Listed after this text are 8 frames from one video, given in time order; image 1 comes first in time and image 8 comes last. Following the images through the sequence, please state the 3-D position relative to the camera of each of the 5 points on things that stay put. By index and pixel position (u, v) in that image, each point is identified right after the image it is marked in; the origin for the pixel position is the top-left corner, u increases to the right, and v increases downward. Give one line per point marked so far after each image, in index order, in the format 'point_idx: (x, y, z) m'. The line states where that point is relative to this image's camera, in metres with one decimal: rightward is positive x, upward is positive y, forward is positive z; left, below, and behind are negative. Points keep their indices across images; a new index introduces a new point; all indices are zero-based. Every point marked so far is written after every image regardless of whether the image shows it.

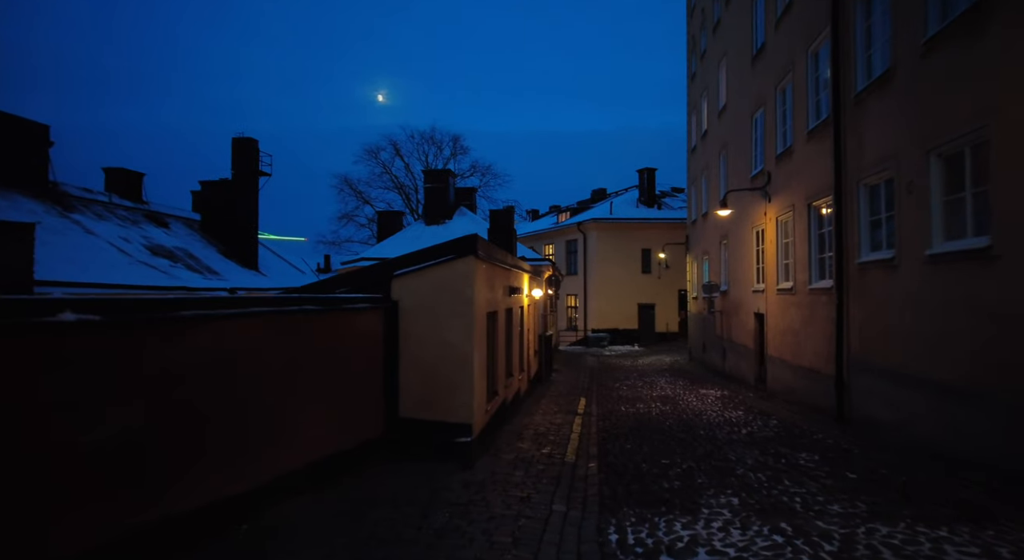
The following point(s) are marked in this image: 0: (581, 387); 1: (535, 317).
0: (+1.9, -2.8, +16.4) m
1: (+0.6, -1.0, +17.0) m
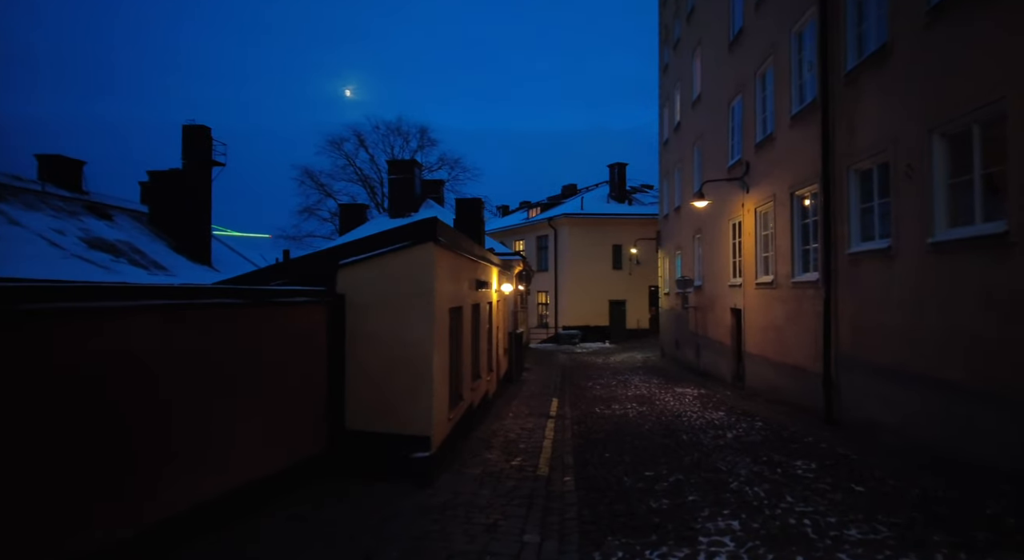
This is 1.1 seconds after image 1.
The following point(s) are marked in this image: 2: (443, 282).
0: (+1.1, -2.7, +15.7) m
1: (-0.2, -0.9, +16.2) m
2: (-0.7, 0.0, +6.6) m
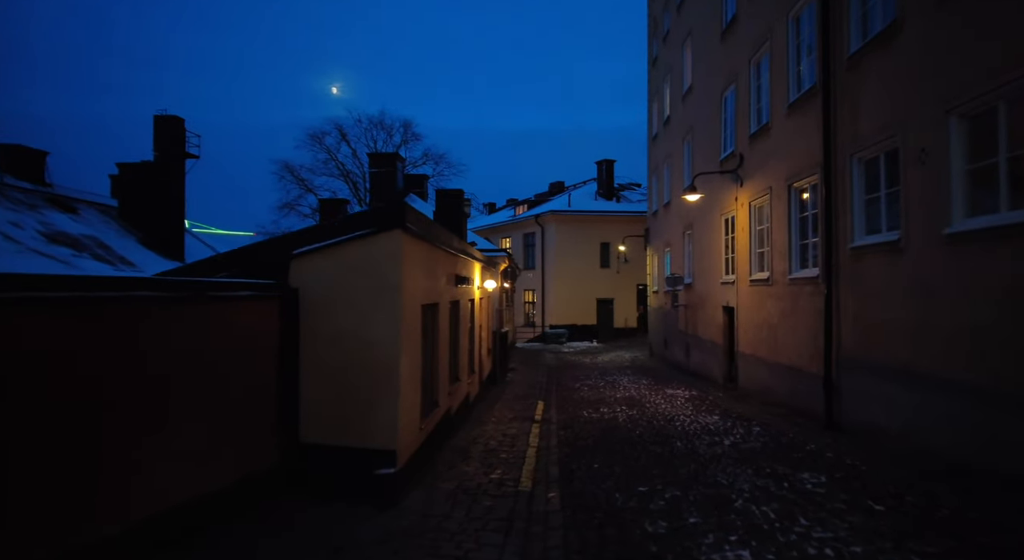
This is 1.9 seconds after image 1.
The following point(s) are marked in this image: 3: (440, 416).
0: (+0.7, -2.6, +15.0) m
1: (-0.6, -0.8, +15.5) m
2: (-0.9, +0.1, +5.9) m
3: (-0.9, -1.6, +7.4) m
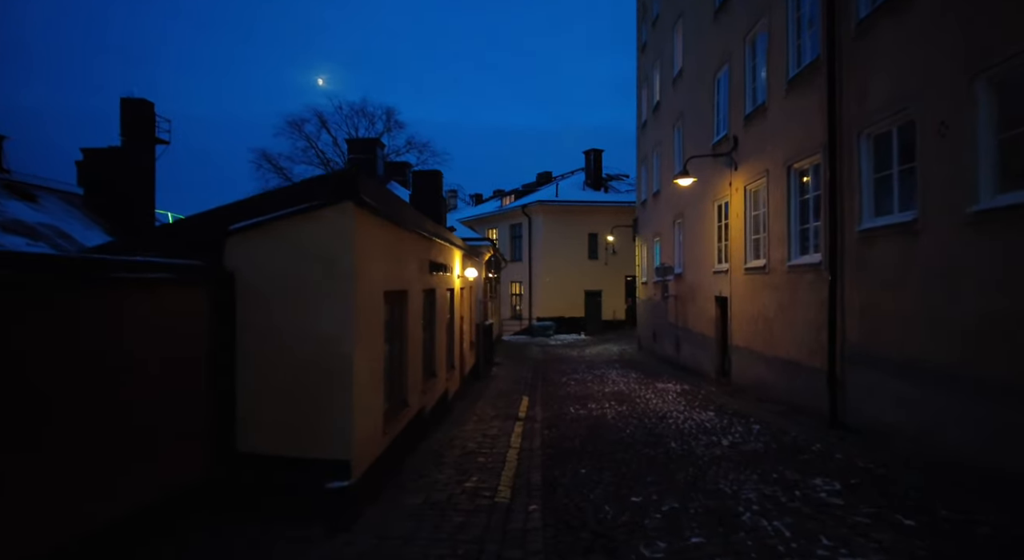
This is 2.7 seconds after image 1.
0: (+0.3, -2.4, +14.3) m
1: (-1.0, -0.6, +14.8) m
2: (-1.2, +0.2, +5.2) m
3: (-1.1, -1.5, +6.7) m
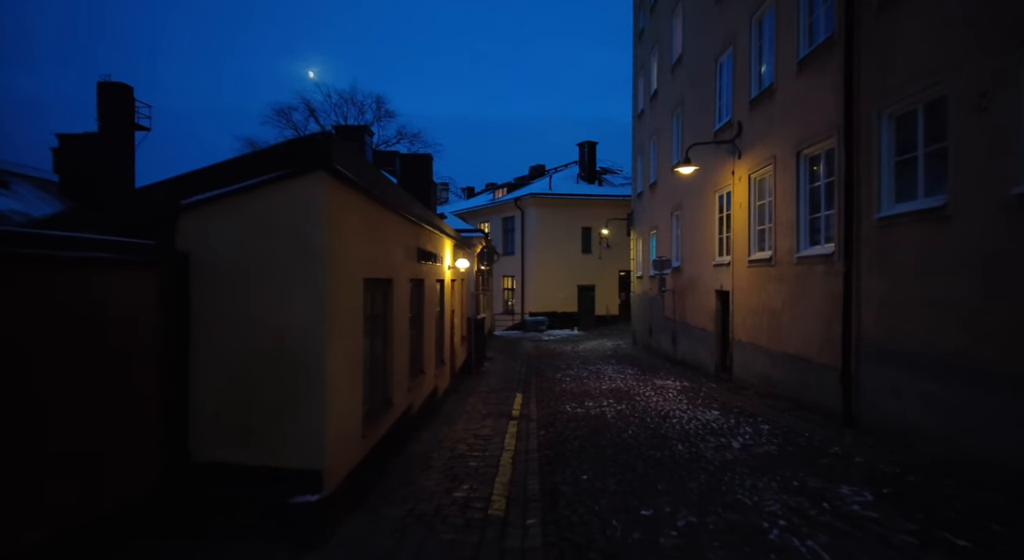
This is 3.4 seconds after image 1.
0: (+0.1, -2.2, +13.8) m
1: (-1.1, -0.4, +14.2) m
2: (-1.2, +0.3, +4.6) m
3: (-1.2, -1.4, +6.1) m
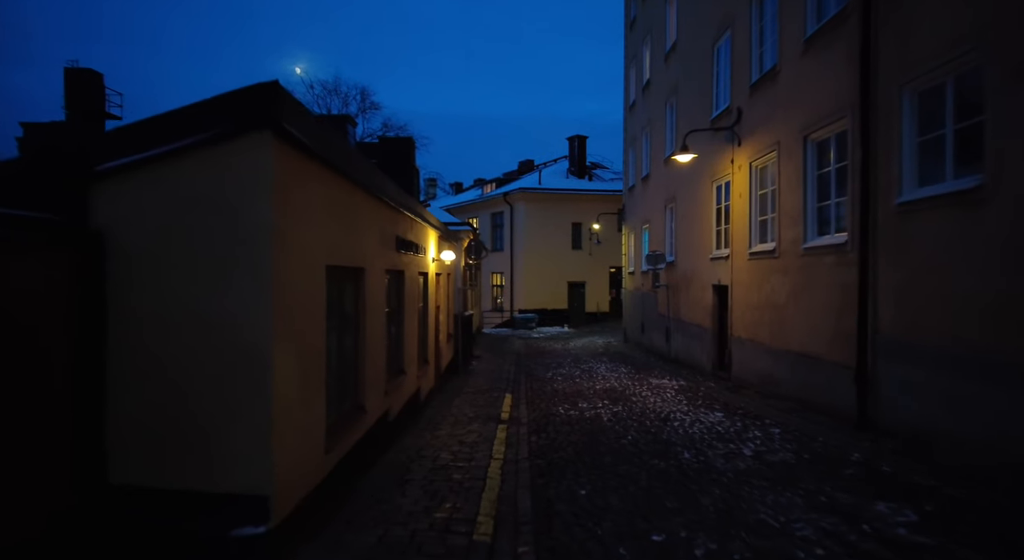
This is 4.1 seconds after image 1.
0: (-0.1, -2.1, +13.1) m
1: (-1.4, -0.3, +13.5) m
2: (-1.3, +0.4, +3.9) m
3: (-1.3, -1.3, +5.4) m
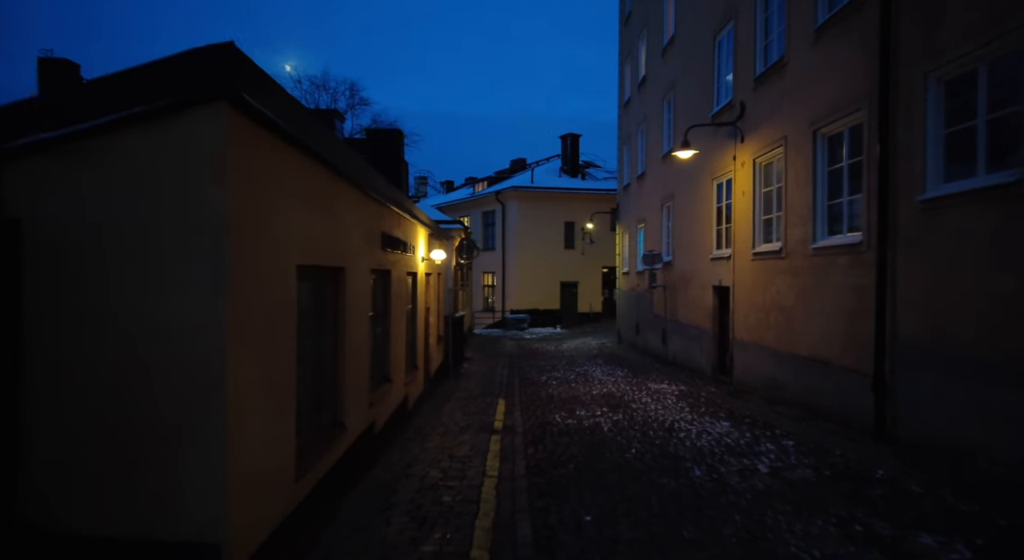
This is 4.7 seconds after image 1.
0: (-0.3, -2.1, +12.6) m
1: (-1.5, -0.3, +13.0) m
2: (-1.3, +0.4, +3.4) m
3: (-1.3, -1.3, +4.9) m
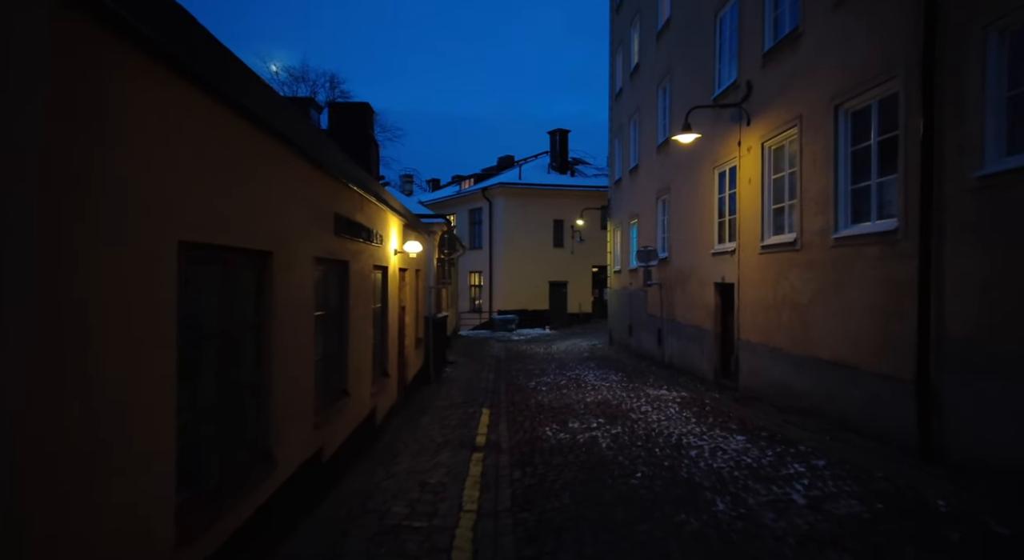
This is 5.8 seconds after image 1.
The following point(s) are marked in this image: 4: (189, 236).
0: (-0.5, -2.0, +11.6) m
1: (-1.8, -0.2, +11.9) m
2: (-1.3, +0.5, +2.3) m
3: (-1.4, -1.2, +3.8) m
4: (-1.4, +0.2, +2.8) m
